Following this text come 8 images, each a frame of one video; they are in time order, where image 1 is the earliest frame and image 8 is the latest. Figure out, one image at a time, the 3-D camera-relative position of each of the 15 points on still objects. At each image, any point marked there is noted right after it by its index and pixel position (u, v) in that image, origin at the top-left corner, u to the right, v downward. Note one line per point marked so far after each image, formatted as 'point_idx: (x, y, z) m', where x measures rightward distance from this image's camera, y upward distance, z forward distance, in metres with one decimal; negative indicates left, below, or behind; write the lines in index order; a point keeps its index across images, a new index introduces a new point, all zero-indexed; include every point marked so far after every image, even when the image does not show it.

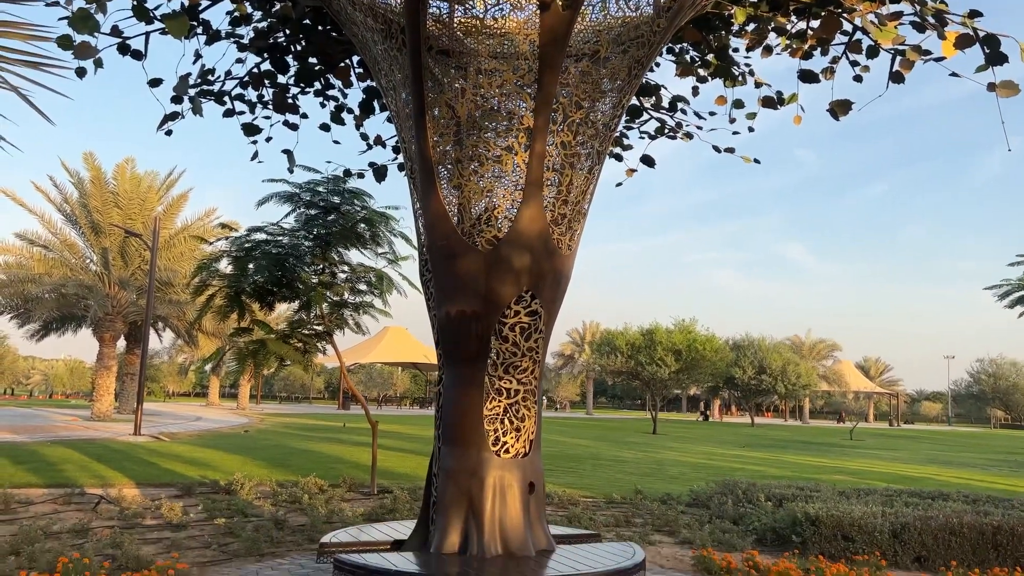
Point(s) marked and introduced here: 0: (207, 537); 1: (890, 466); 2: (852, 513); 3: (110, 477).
0: (-2.7, -2.2, +7.3) m
1: (+8.7, -4.0, +18.5) m
2: (+3.3, -2.2, +7.9) m
3: (-5.0, -2.4, +10.2) m
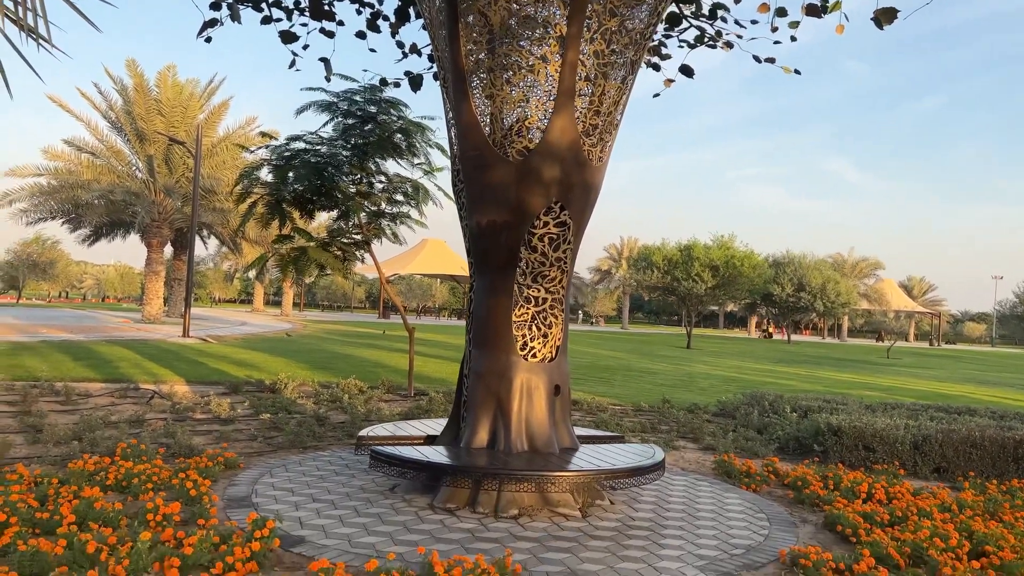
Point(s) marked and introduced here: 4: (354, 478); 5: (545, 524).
0: (-2.5, -1.4, +7.8) m
1: (+9.4, -2.2, +18.6) m
2: (+3.6, -1.3, +8.0) m
3: (-4.6, -1.1, +10.8) m
4: (-1.2, -1.4, +6.0) m
5: (+0.2, -1.5, +5.1) m
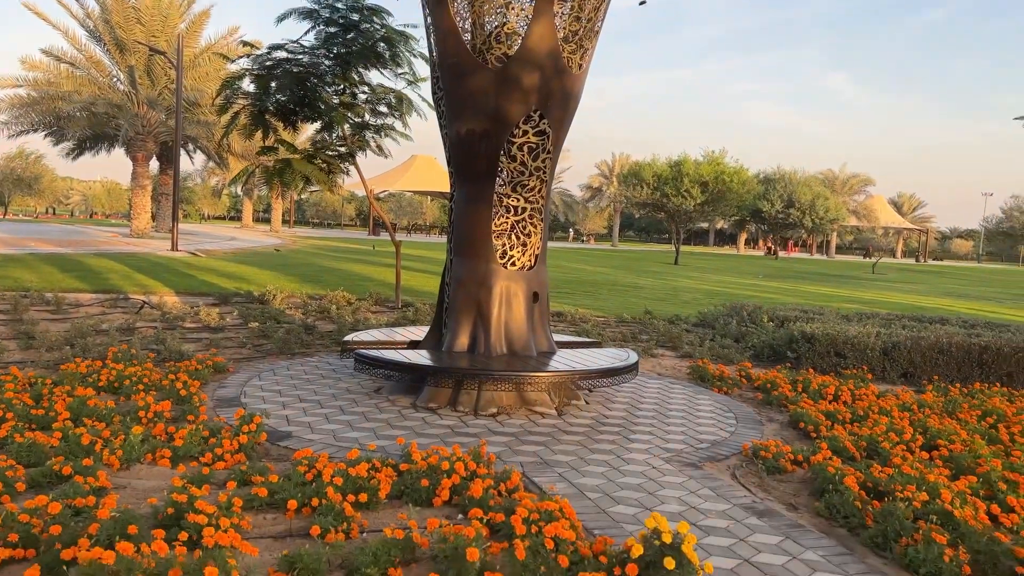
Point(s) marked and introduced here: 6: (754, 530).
0: (-2.6, -0.5, +7.9) m
1: (+9.2, -0.2, +18.9) m
2: (+3.4, -0.4, +8.3) m
3: (-4.8, 0.0, +10.9) m
4: (-1.3, -0.7, +6.2) m
5: (+0.1, -0.9, +5.3) m
6: (+1.1, -1.1, +3.7) m
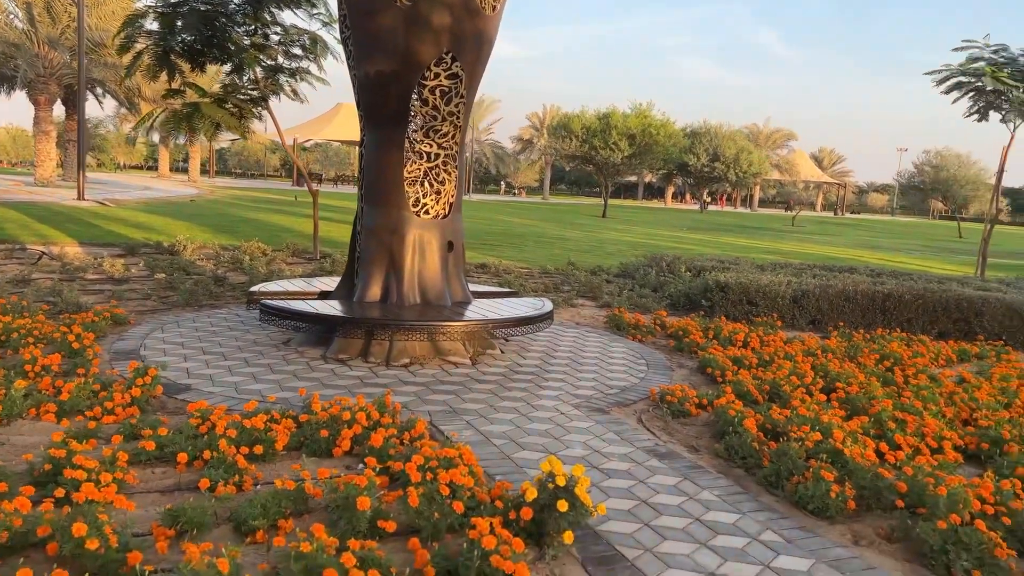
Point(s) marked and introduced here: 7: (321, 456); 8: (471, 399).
0: (-3.4, 0.0, +7.6) m
1: (+7.4, +0.9, +19.5) m
2: (+2.6, +0.1, +8.5) m
3: (-5.8, +0.7, +10.4) m
4: (-2.0, -0.3, +6.0) m
5: (-0.5, -0.5, +5.2) m
6: (+0.6, -0.8, +3.7) m
7: (-0.8, -0.7, +3.5) m
8: (-0.2, -0.6, +4.7) m
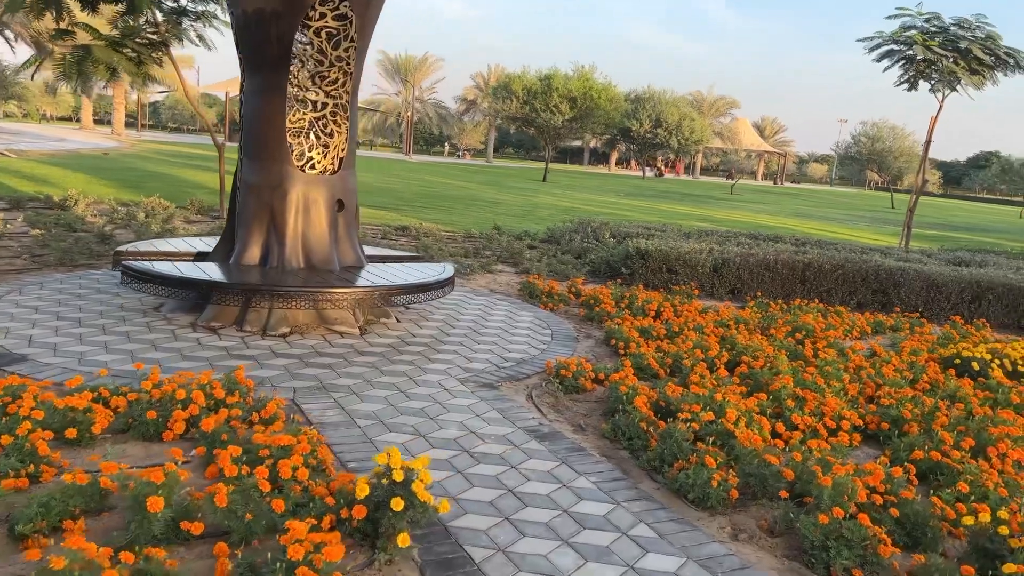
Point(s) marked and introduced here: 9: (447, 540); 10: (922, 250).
0: (-4.2, +0.3, +7.0) m
1: (+5.8, +1.7, +19.5) m
2: (+1.7, +0.4, +8.2) m
3: (-6.8, +1.2, +9.6) m
4: (-2.7, 0.0, +5.5) m
5: (-1.2, -0.3, +4.8) m
6: (+0.1, -0.7, +3.4) m
7: (-1.4, -0.6, +3.1) m
8: (-0.9, -0.4, +4.3) m
9: (-0.2, -0.8, +2.6) m
10: (+5.9, +0.5, +11.7) m
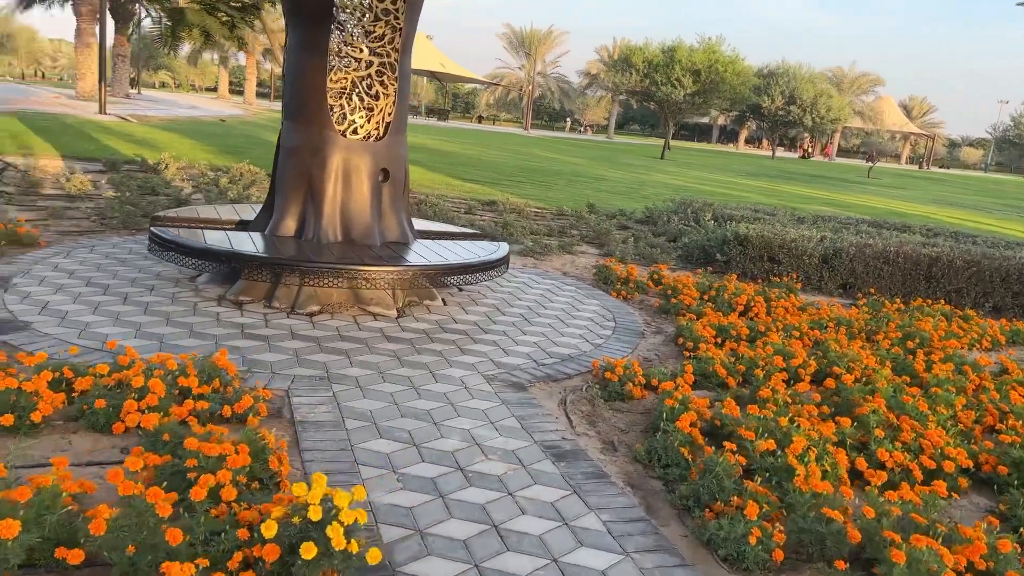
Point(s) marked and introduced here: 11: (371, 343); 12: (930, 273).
0: (-3.6, +0.7, +7.0) m
1: (+8.3, +1.9, +17.8) m
2: (+2.4, +0.5, +7.3) m
3: (-5.7, +1.7, +9.9) m
4: (-2.3, +0.2, +5.3) m
5: (-0.9, -0.2, +4.4) m
6: (+0.1, -0.7, +2.8) m
7: (-1.4, -0.5, +2.7) m
8: (-0.7, -0.3, +3.8) m
9: (-0.3, -0.8, +2.1) m
10: (+7.1, +0.5, +10.1) m
11: (-0.7, -0.3, +4.1) m
12: (+3.6, +0.1, +7.0) m
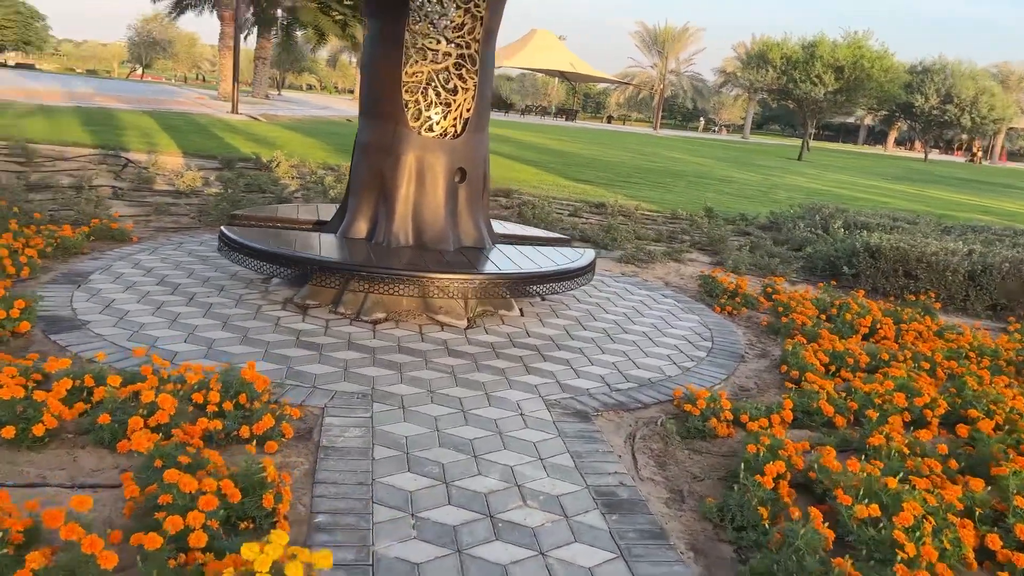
0: (-2.7, +0.7, +7.1) m
1: (+10.7, +1.5, +15.9) m
2: (+3.3, +0.3, +6.5) m
3: (-4.4, +1.8, +10.3) m
4: (-1.7, +0.2, +5.2) m
5: (-0.5, -0.2, +4.1) m
6: (+0.2, -0.7, +2.4) m
7: (-1.3, -0.5, +2.5) m
8: (-0.4, -0.4, +3.5) m
9: (-0.3, -0.8, +1.7) m
10: (+8.3, +0.2, +8.5) m
11: (-0.4, -0.3, +3.8) m
12: (+4.3, -0.1, +6.0) m
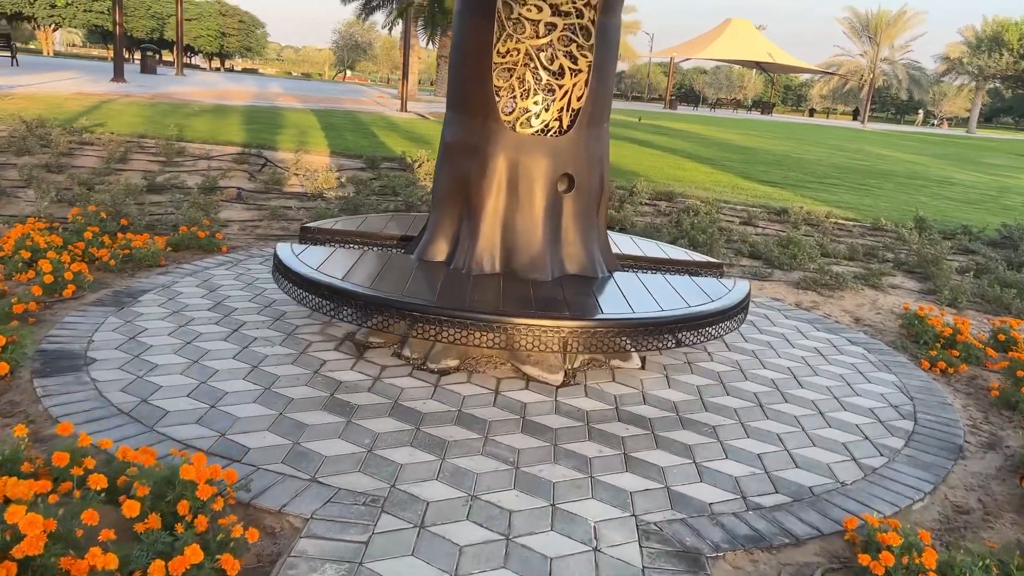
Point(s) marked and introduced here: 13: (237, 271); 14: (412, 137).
0: (-1.6, +0.6, +6.5) m
1: (+13.5, +0.9, +12.1) m
2: (+4.1, 0.0, +4.6) m
3: (-2.4, +1.8, +10.0) m
4: (-1.0, 0.0, +4.5) m
5: (-0.1, -0.4, +3.2) m
6: (+0.2, -0.9, +1.3) m
7: (-1.2, -0.6, +1.8) m
8: (-0.2, -0.6, +2.5) m
9: (-0.5, -1.0, +0.8) m
10: (+9.5, -0.3, +5.4) m
11: (-0.1, -0.5, +2.8) m
12: (+5.0, -0.4, +3.9) m
13: (-1.5, +0.1, +4.6) m
14: (-1.4, +2.1, +11.5) m
